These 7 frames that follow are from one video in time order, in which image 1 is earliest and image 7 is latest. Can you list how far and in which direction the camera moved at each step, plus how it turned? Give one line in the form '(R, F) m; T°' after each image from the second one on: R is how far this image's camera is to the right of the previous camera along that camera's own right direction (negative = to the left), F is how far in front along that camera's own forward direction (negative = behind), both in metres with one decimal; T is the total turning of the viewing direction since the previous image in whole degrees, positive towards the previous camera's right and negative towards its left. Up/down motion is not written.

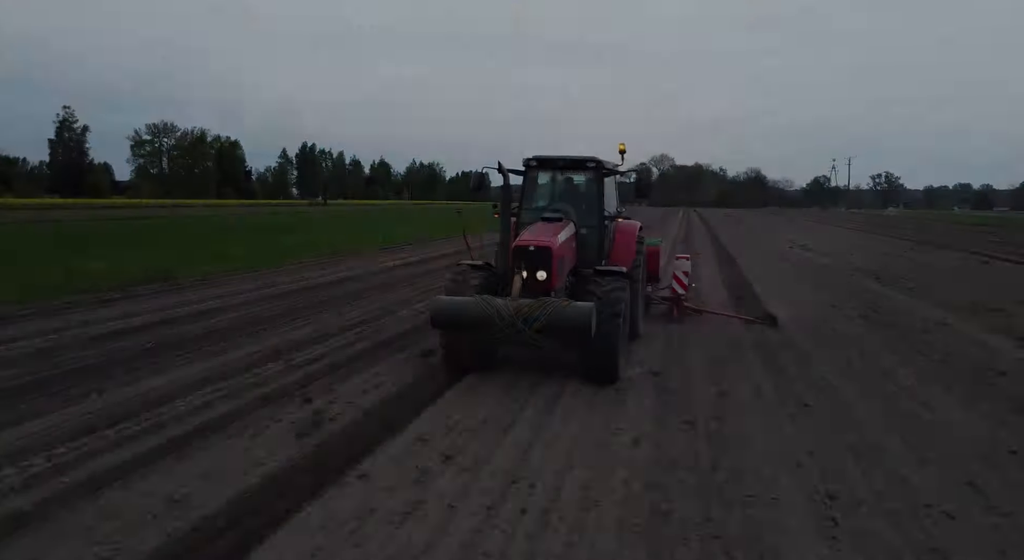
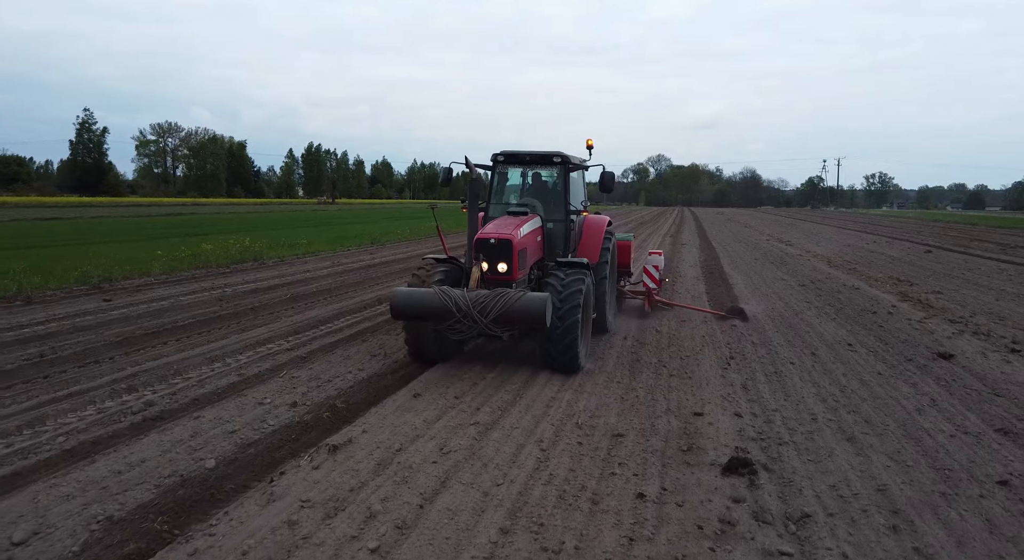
(-0.5, -3.0) m; 0°
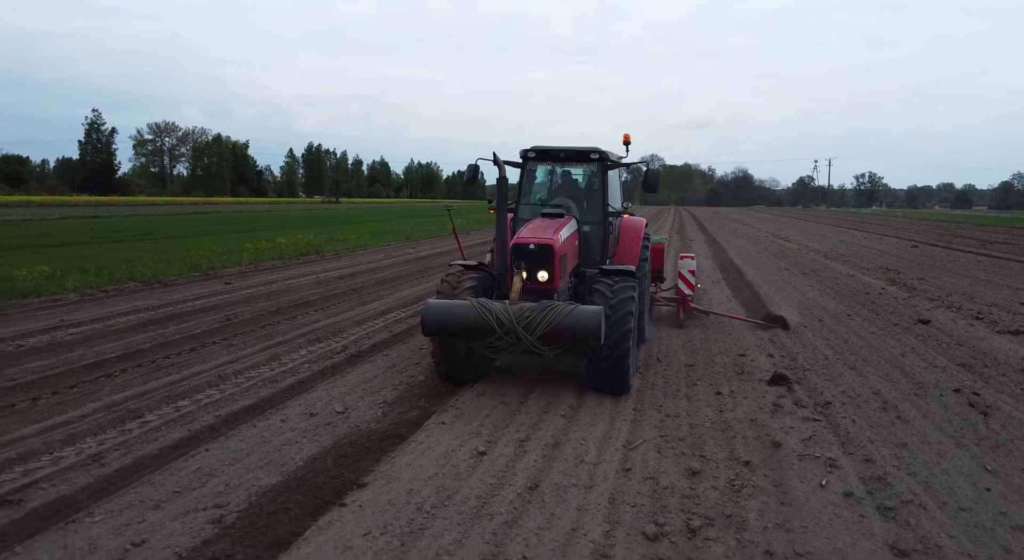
(-1.1, -1.8) m; +1°
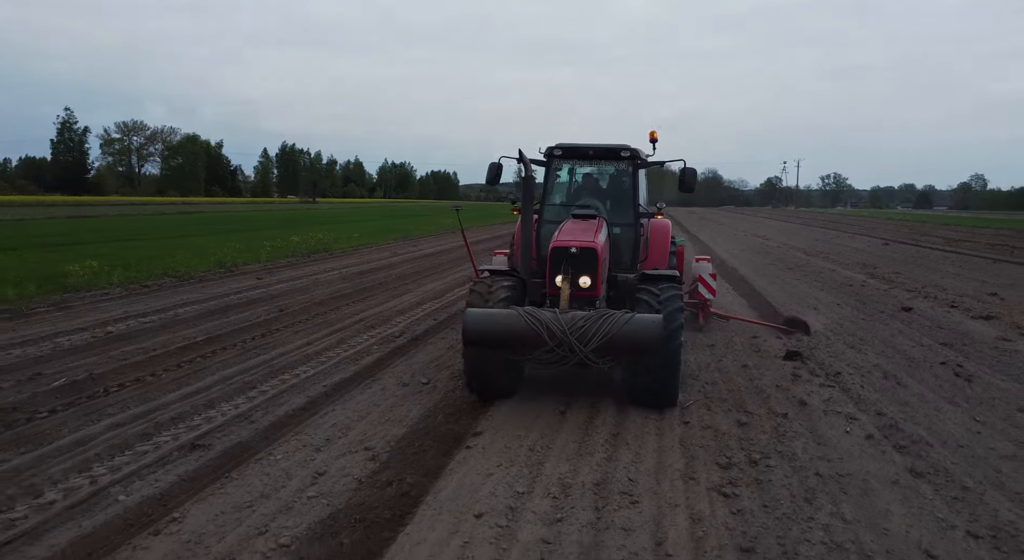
(-0.8, -0.7) m; +2°
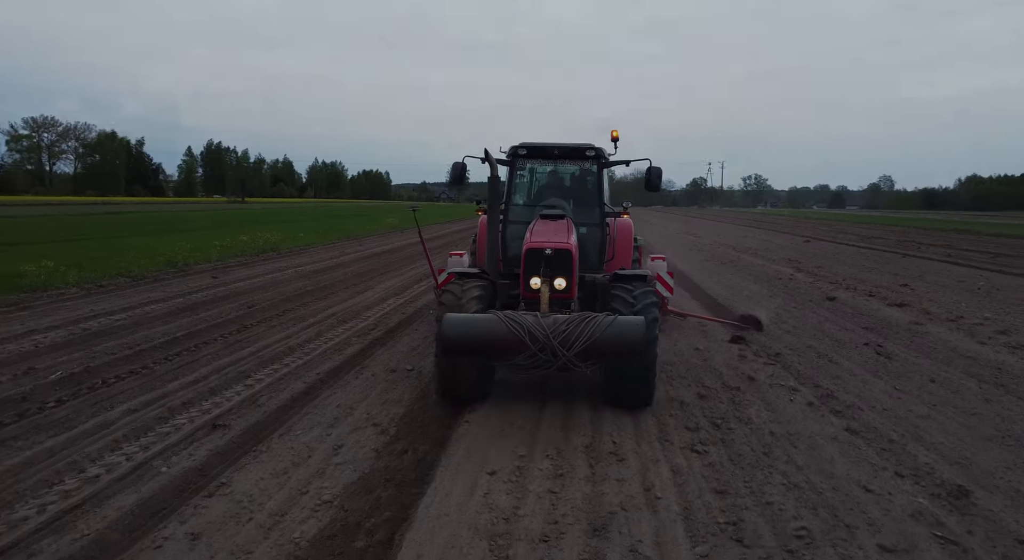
(-0.4, -0.4) m; +6°
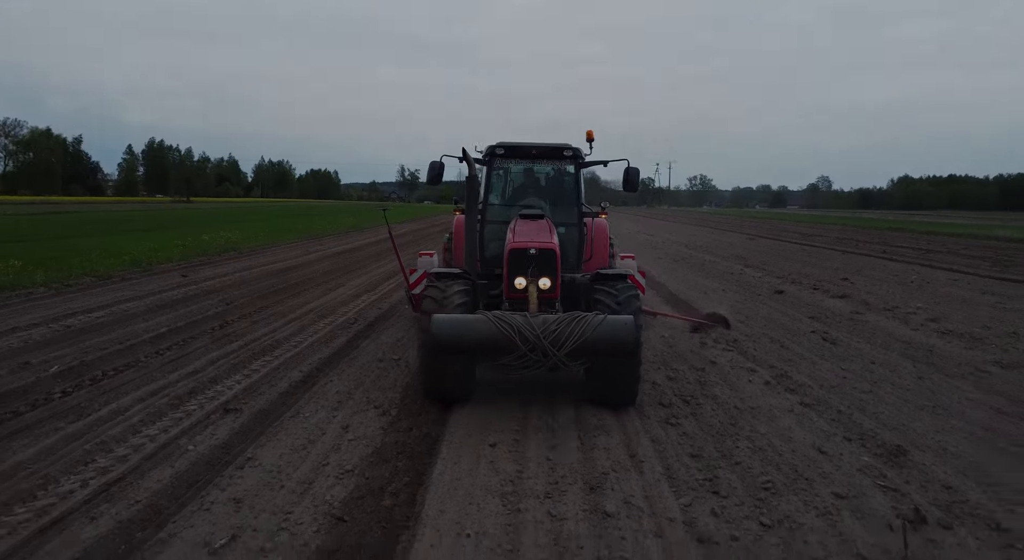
(-0.3, -0.4) m; +4°
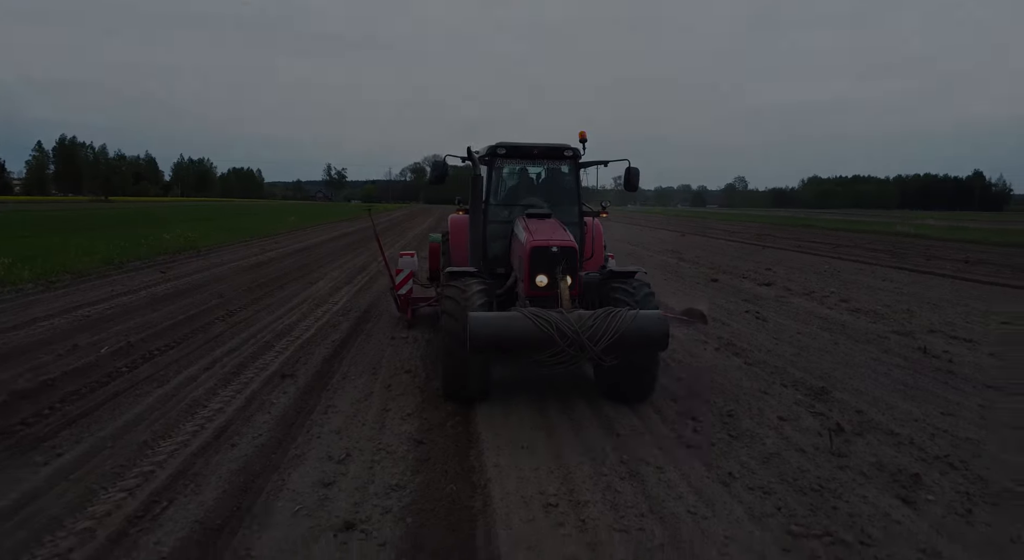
(-0.6, -0.9) m; +6°
